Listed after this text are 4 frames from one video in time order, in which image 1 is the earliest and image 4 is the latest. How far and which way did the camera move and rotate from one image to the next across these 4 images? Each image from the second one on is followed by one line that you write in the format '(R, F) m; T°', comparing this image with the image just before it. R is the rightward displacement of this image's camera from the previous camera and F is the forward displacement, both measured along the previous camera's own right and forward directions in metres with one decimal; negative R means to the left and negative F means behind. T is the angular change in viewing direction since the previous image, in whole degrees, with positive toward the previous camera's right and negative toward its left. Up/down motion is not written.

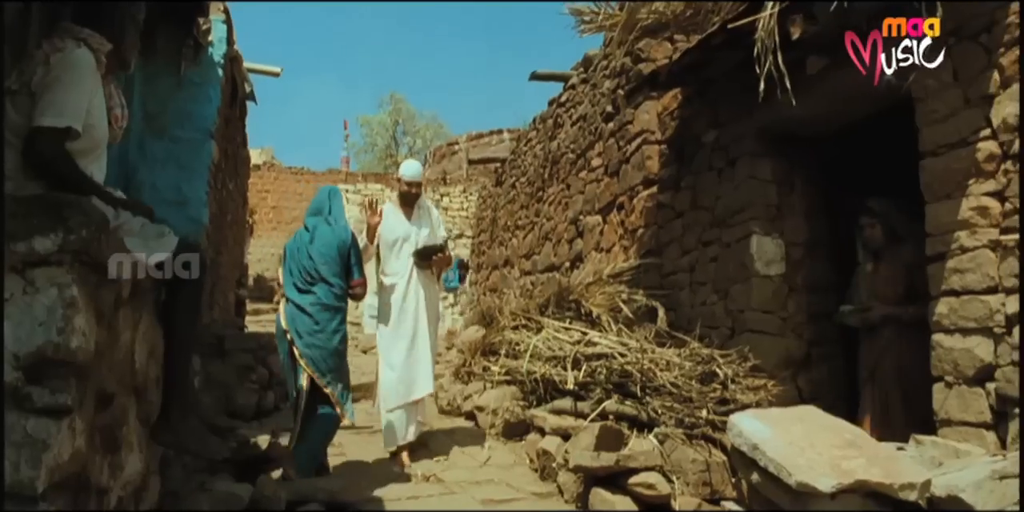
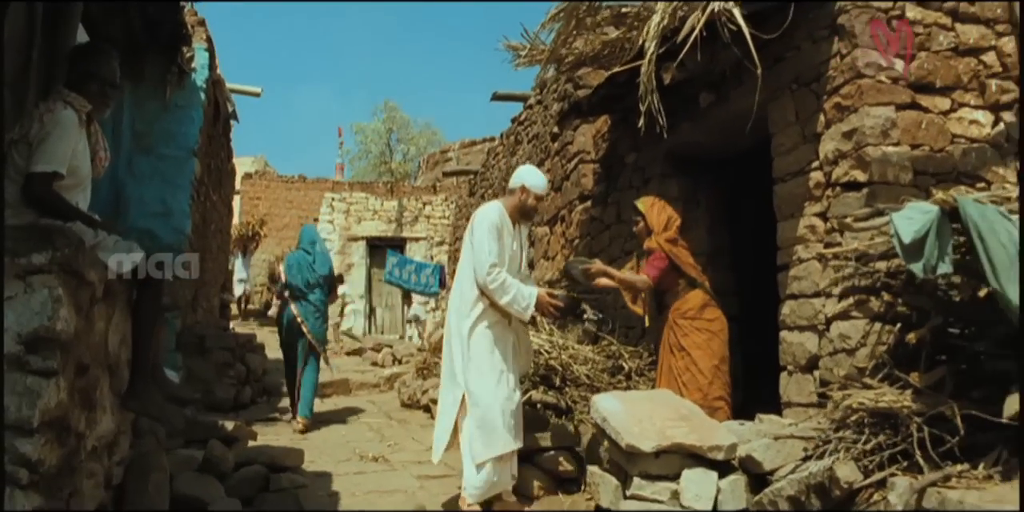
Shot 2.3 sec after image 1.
(+0.4, -0.7) m; 0°
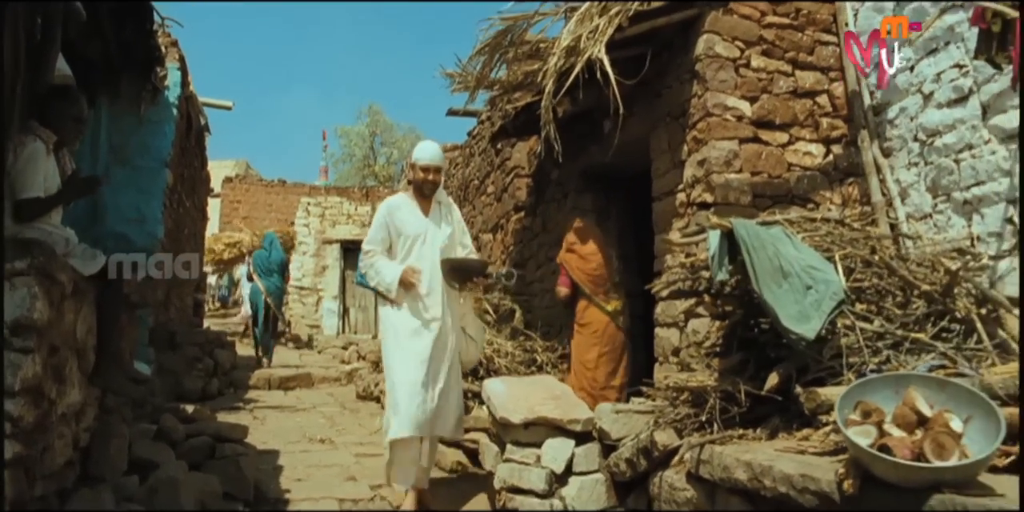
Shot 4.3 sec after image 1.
(+0.4, -0.7) m; +1°
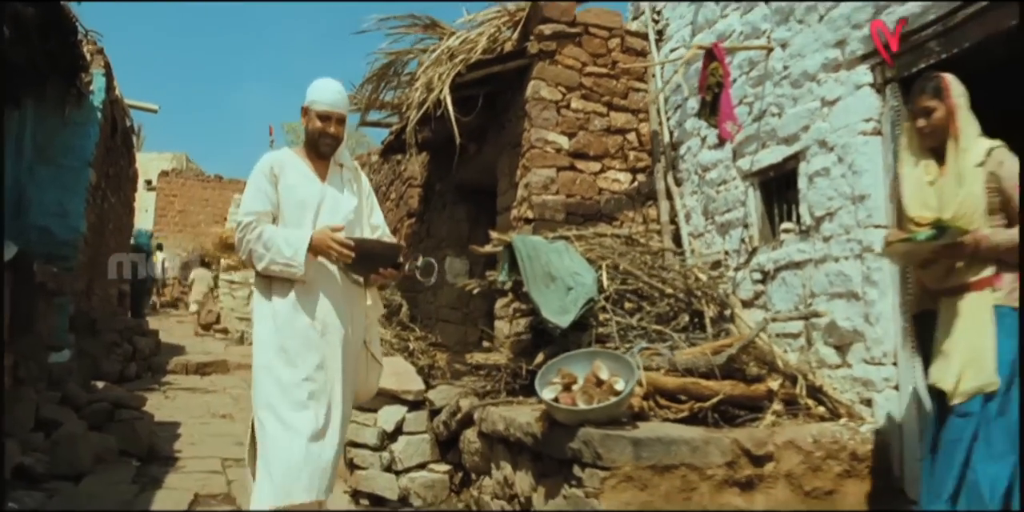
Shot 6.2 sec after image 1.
(+0.6, -0.9) m; +4°
